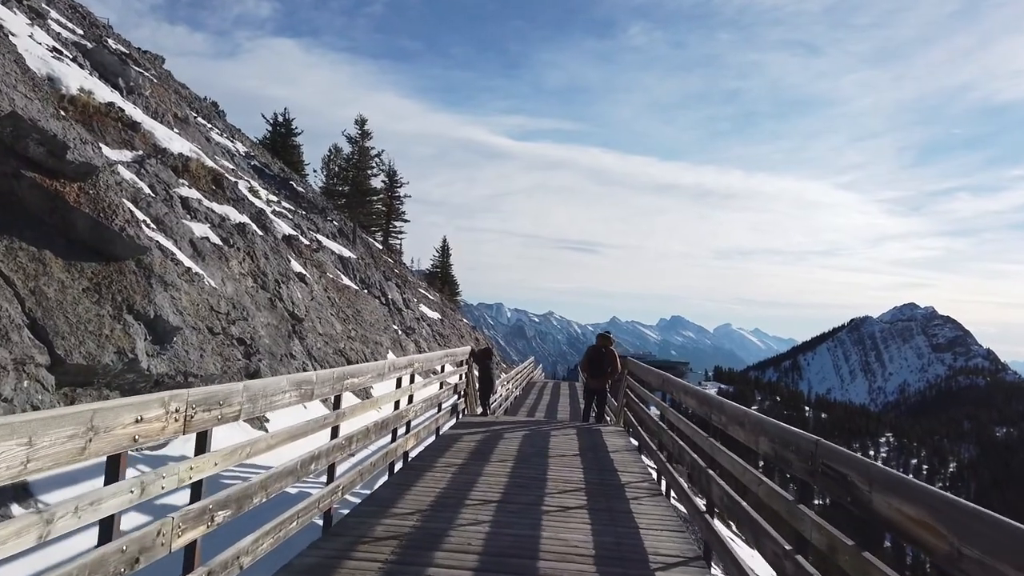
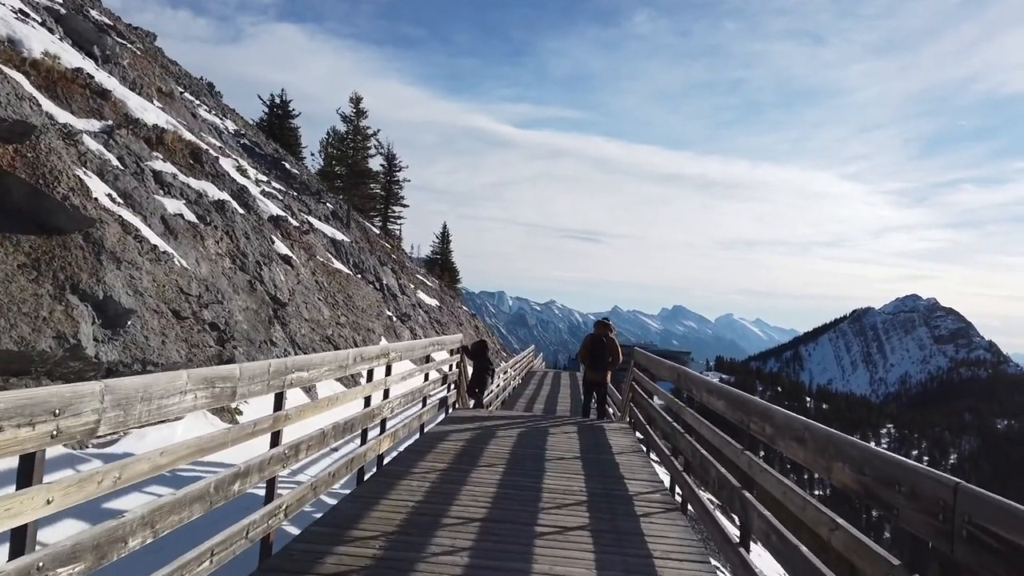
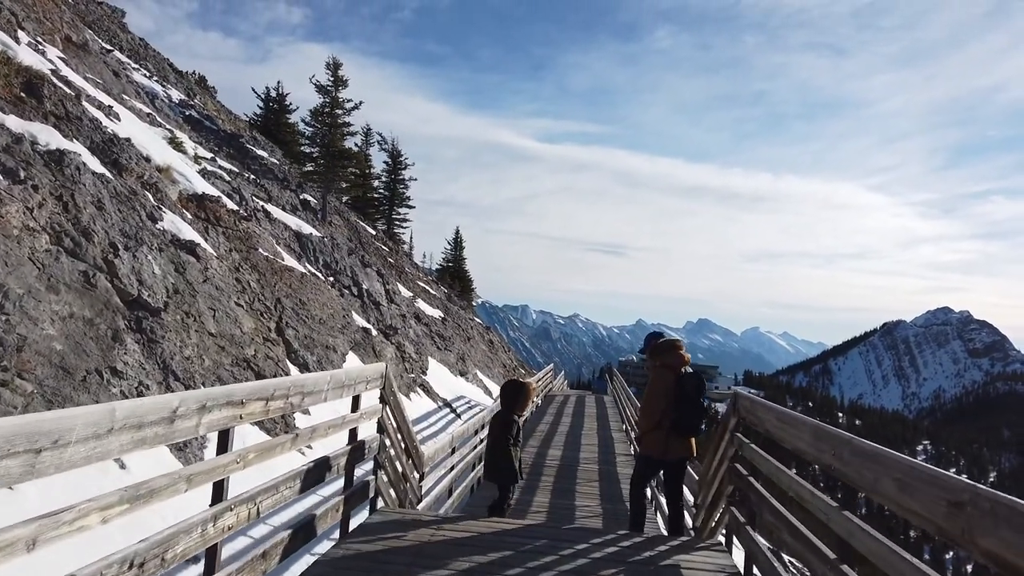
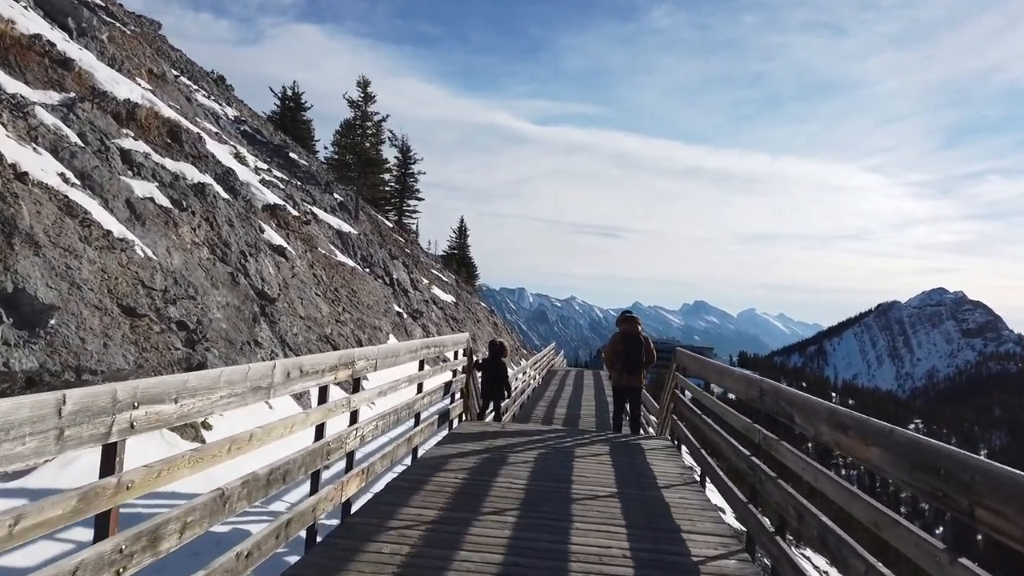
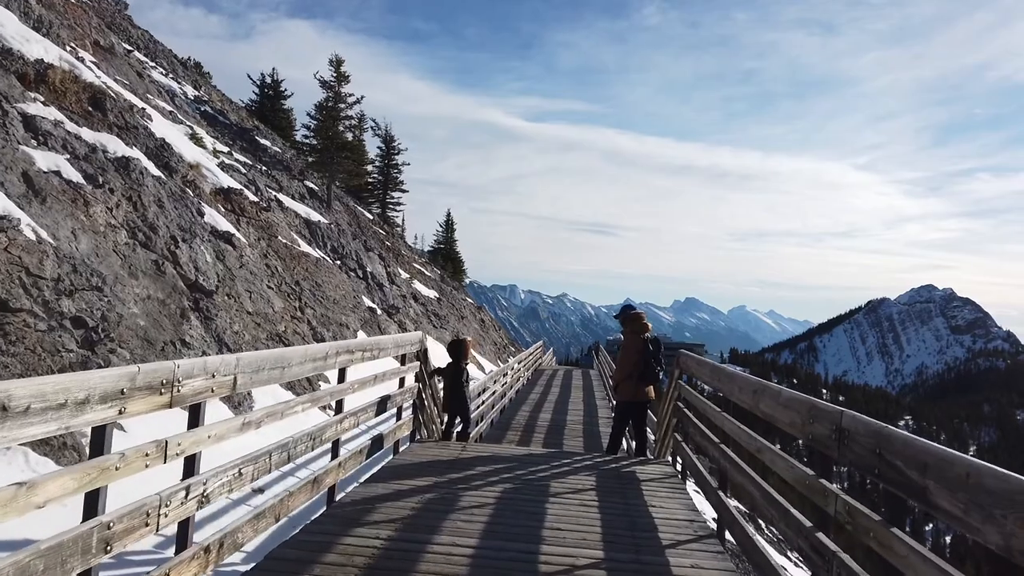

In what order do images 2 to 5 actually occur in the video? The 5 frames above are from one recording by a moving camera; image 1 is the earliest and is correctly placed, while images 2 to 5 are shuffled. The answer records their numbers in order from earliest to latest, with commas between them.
2, 4, 5, 3
